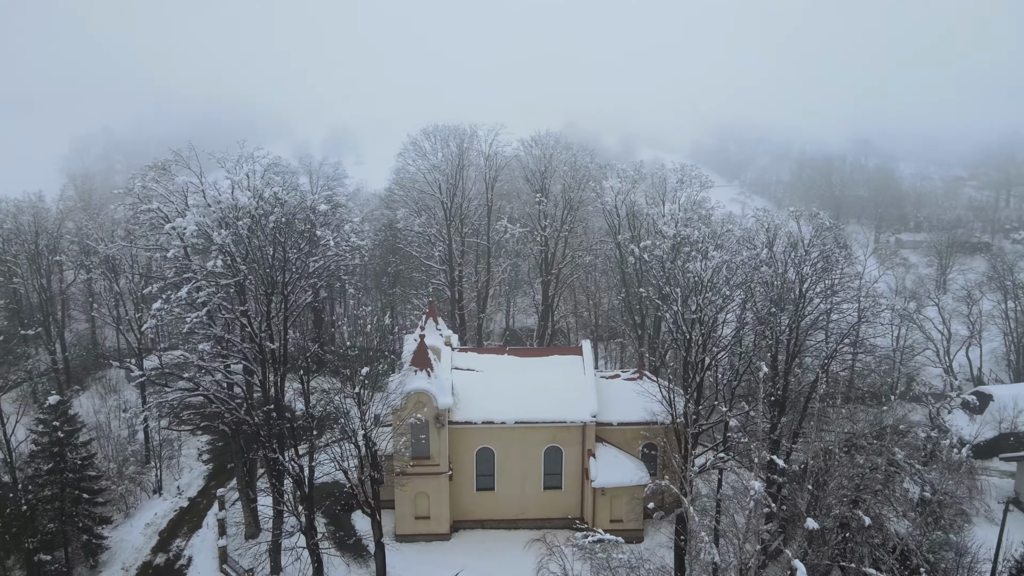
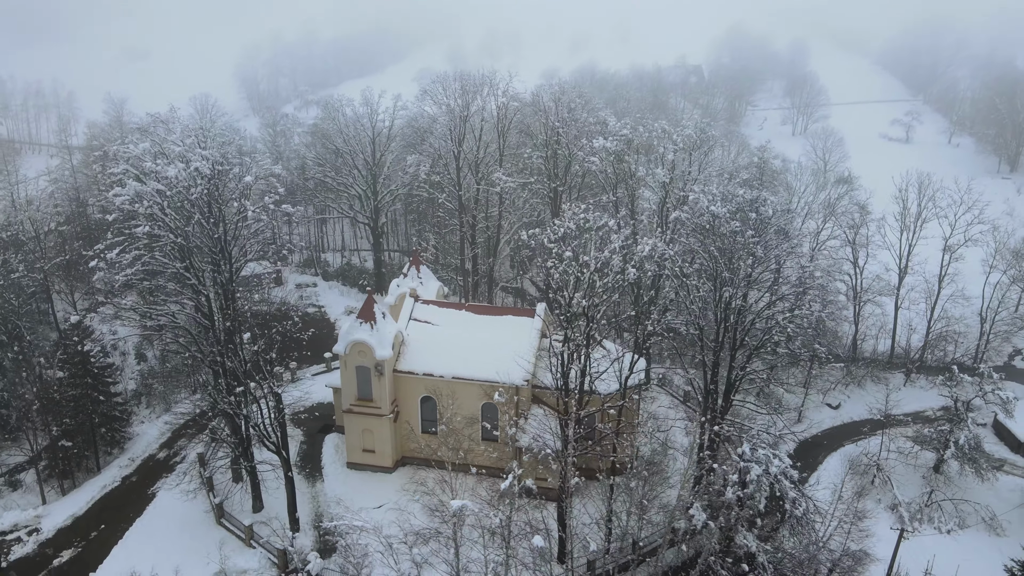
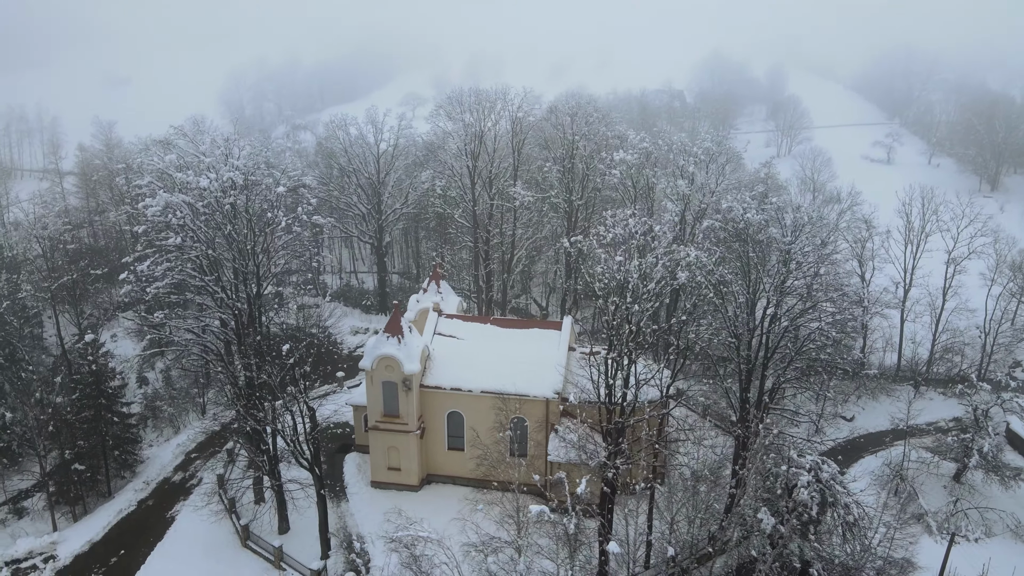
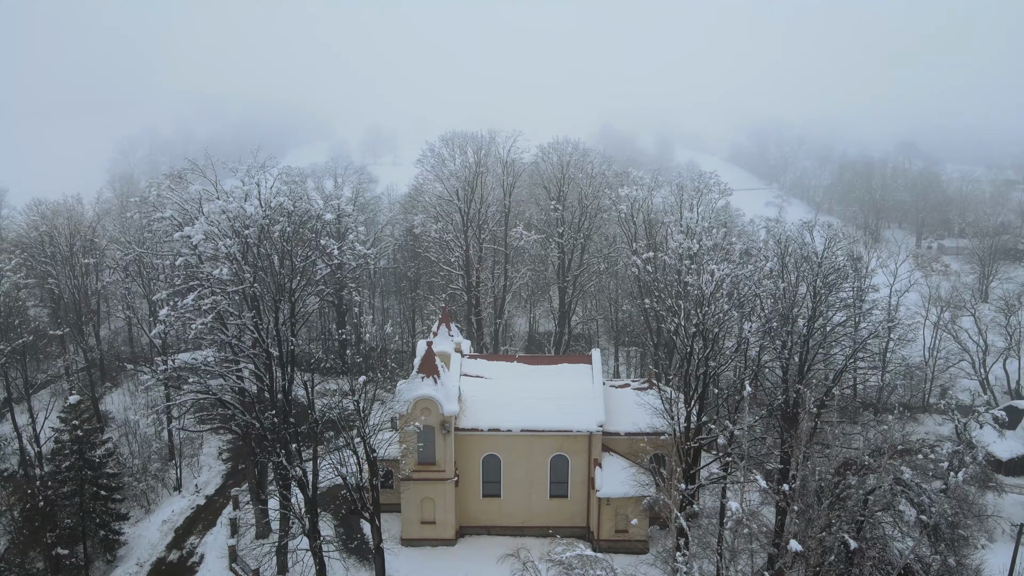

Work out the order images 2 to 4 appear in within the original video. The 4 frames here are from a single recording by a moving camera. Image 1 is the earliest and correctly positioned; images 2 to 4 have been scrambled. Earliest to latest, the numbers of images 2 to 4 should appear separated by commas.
4, 3, 2
